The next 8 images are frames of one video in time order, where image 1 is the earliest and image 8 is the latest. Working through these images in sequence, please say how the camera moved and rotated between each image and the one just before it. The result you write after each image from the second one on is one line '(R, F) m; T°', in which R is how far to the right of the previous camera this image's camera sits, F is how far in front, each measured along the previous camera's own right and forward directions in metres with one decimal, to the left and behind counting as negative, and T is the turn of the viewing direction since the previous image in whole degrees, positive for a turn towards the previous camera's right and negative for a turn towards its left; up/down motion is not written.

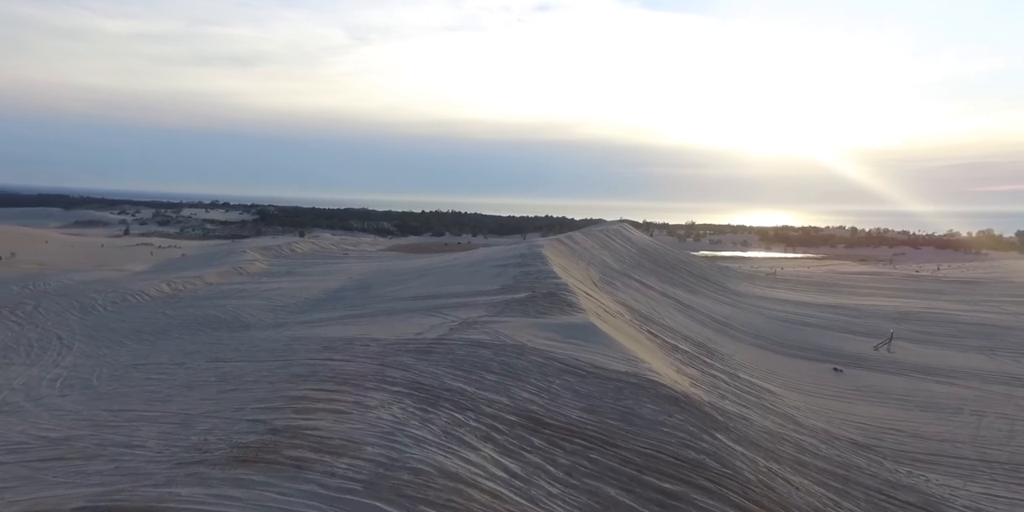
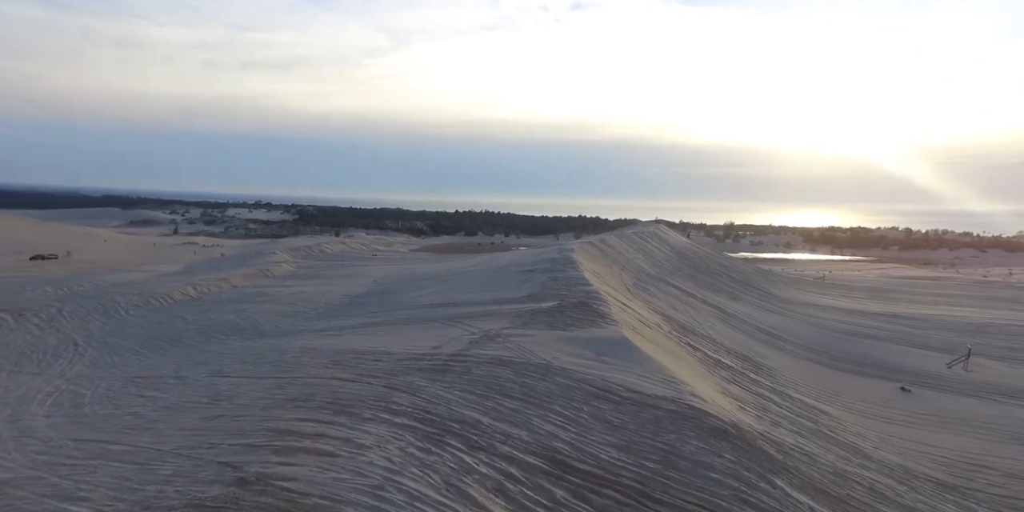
(+0.1, +0.9) m; -3°
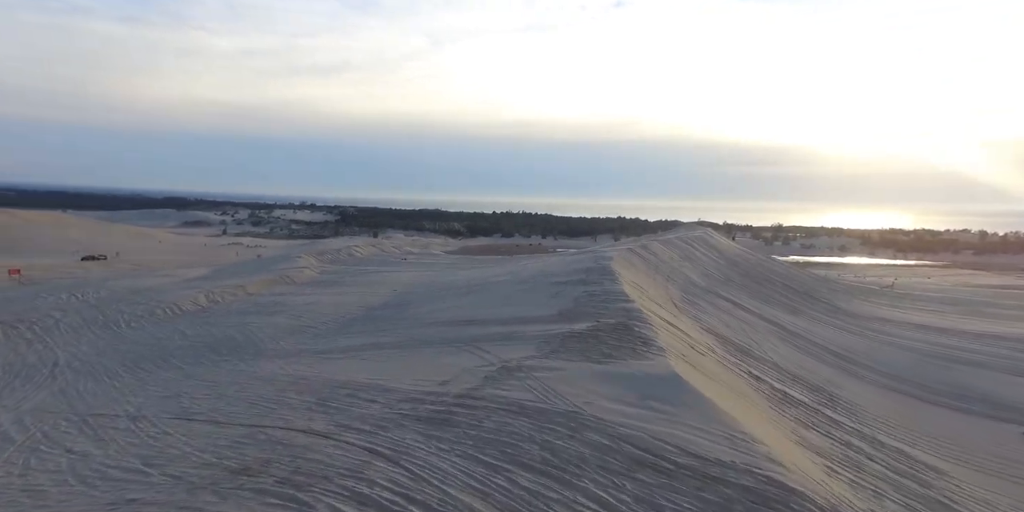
(+0.2, +1.8) m; -3°
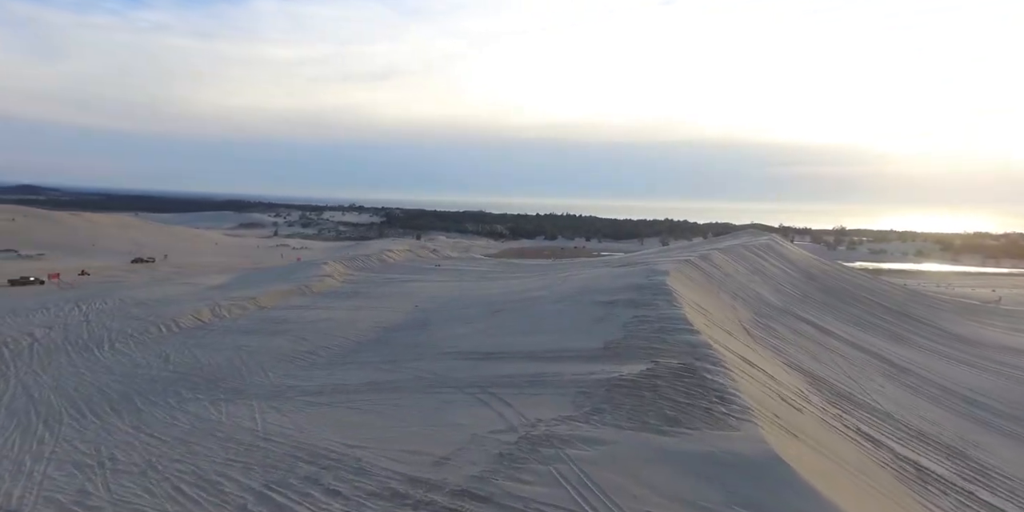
(+0.1, +2.3) m; -4°
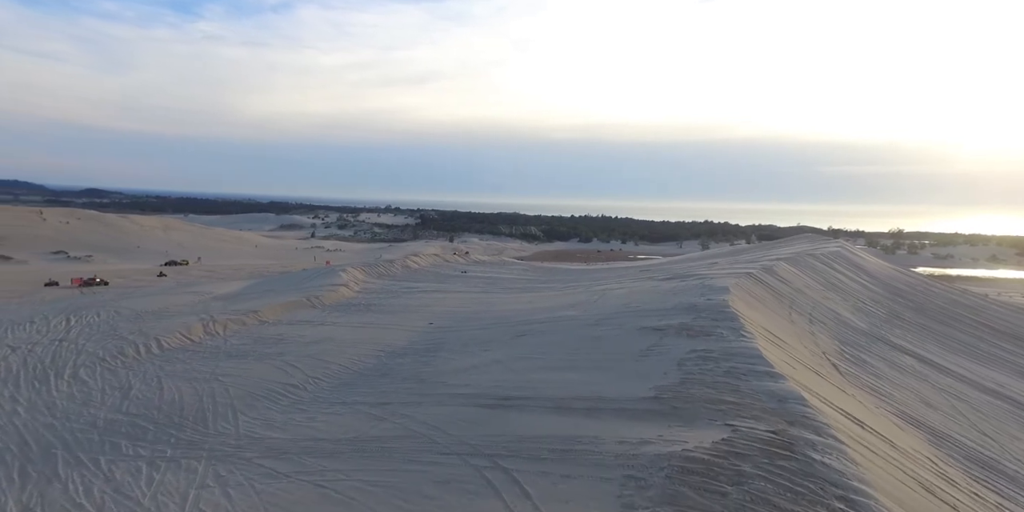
(+0.1, +2.2) m; -3°
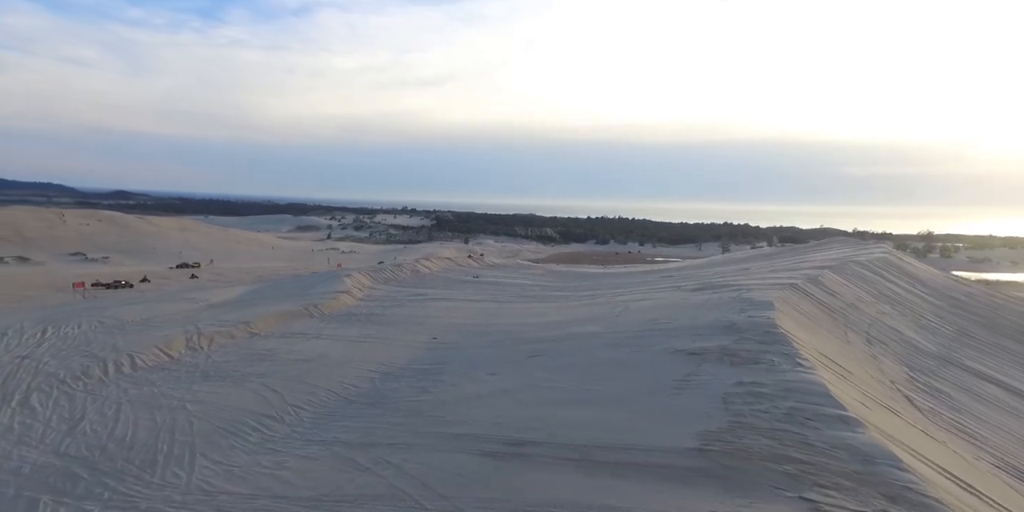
(+0.1, +1.4) m; -1°
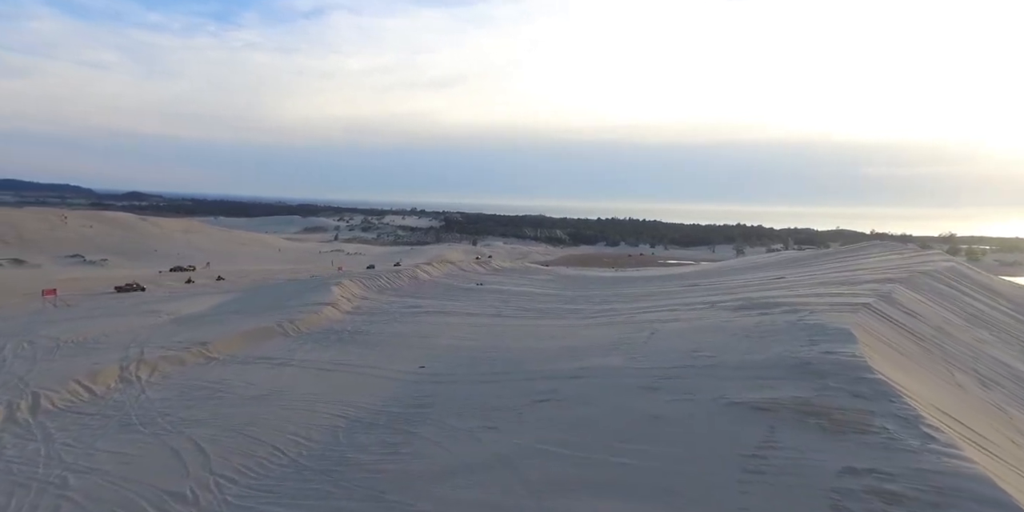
(+0.1, +2.3) m; -1°
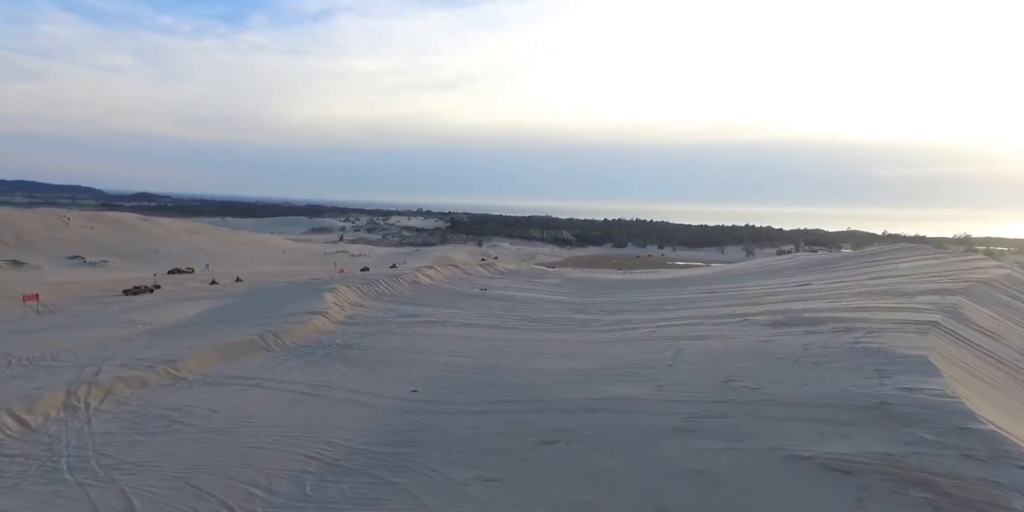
(0.0, +1.4) m; 0°
